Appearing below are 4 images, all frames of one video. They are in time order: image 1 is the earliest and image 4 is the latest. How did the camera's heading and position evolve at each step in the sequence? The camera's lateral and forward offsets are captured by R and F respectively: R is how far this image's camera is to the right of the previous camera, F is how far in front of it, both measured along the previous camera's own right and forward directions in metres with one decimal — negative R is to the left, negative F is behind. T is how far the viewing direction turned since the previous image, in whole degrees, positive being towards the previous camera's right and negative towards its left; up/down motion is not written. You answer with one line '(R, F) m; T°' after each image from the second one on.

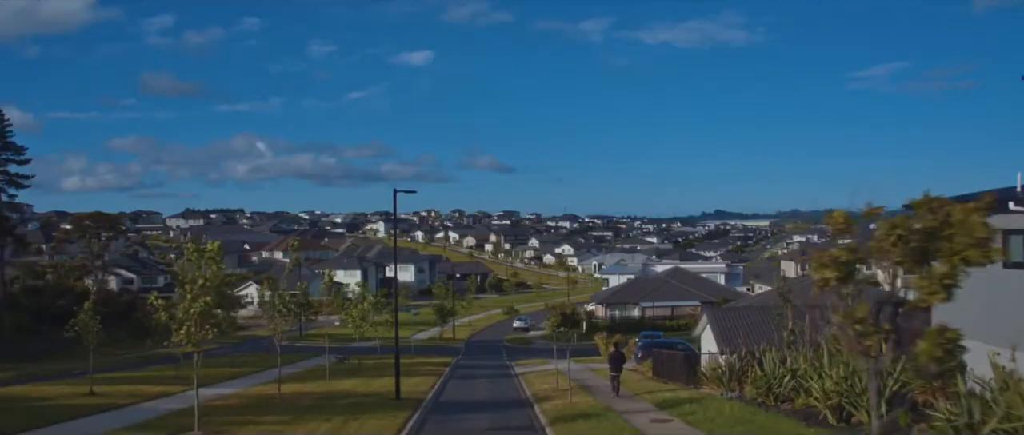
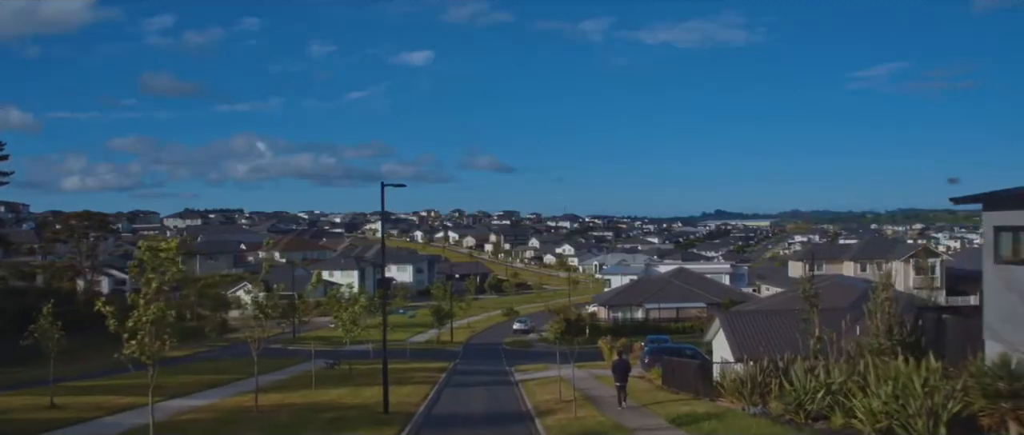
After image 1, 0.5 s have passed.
(0.0, +1.5) m; 0°
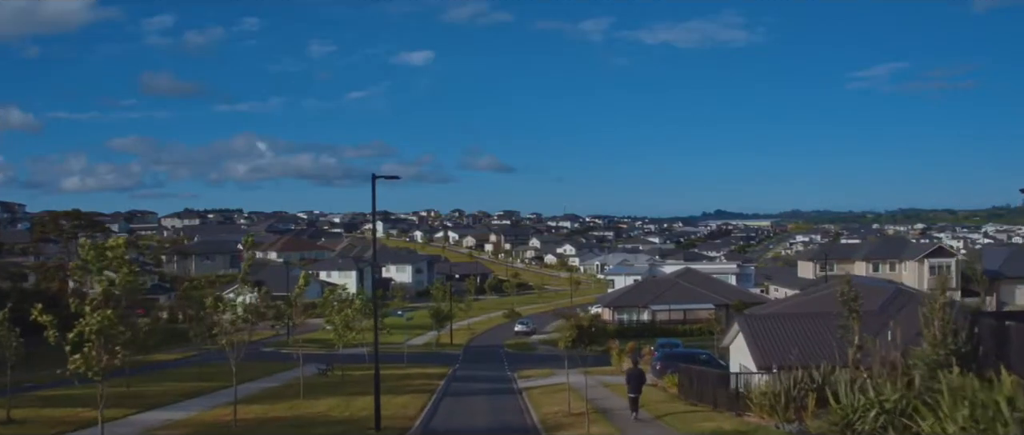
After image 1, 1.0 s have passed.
(-0.1, +1.5) m; 0°
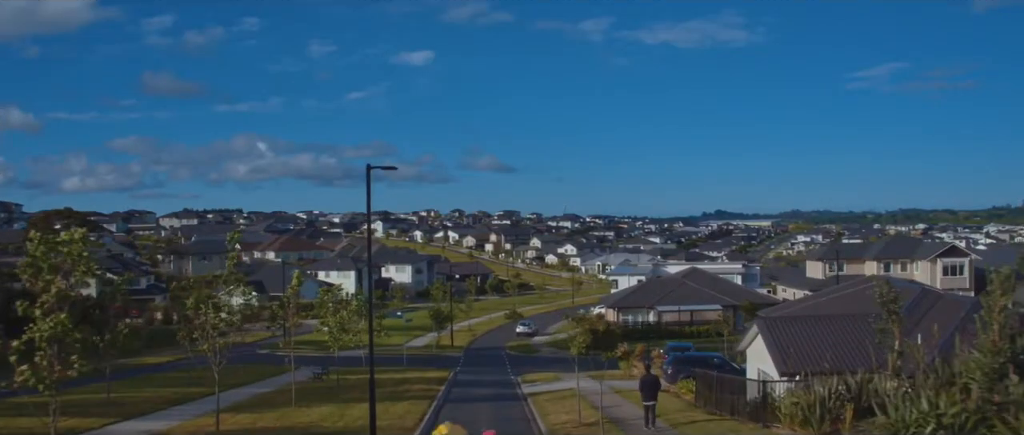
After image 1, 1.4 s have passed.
(-0.1, +1.2) m; 0°
